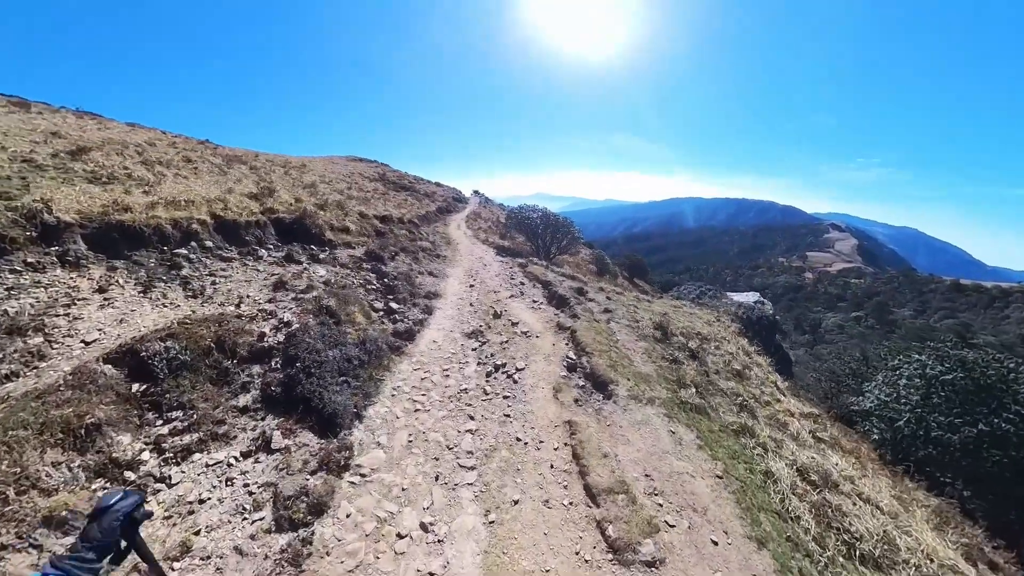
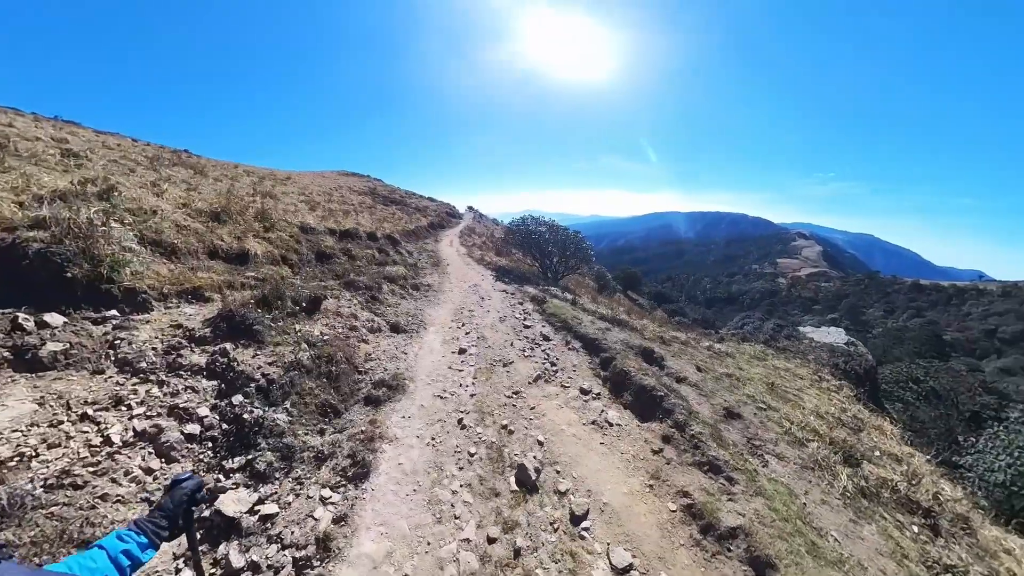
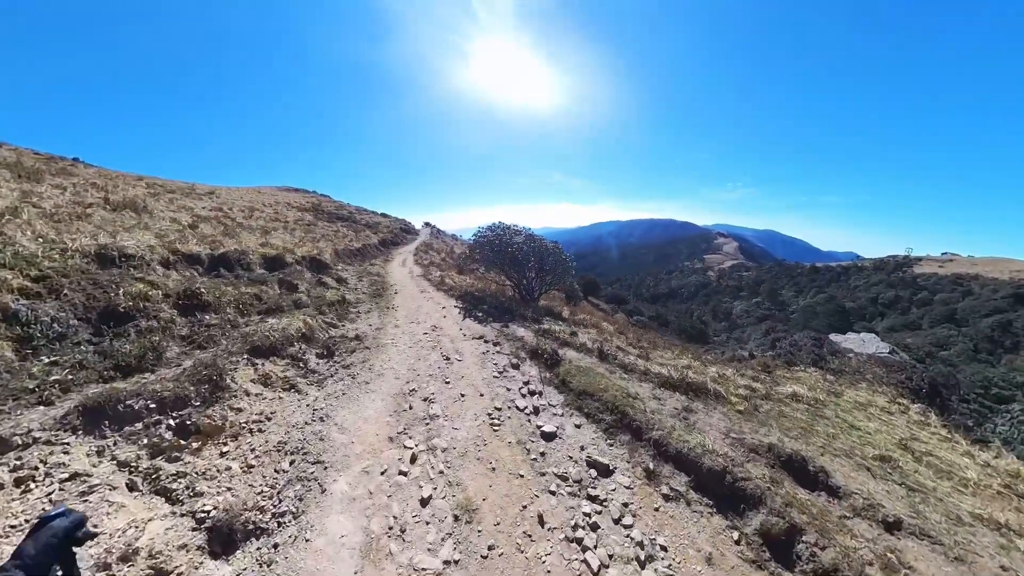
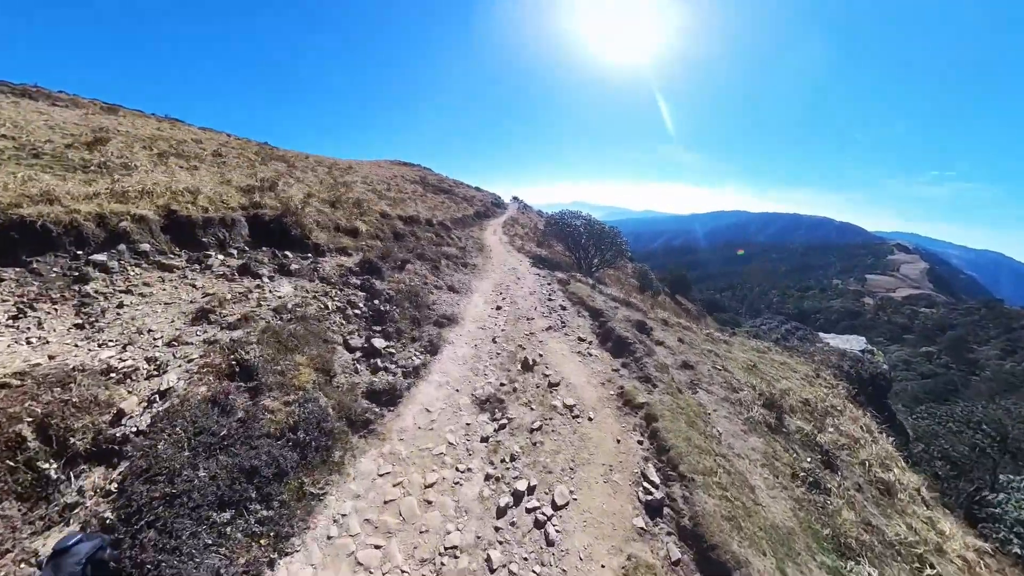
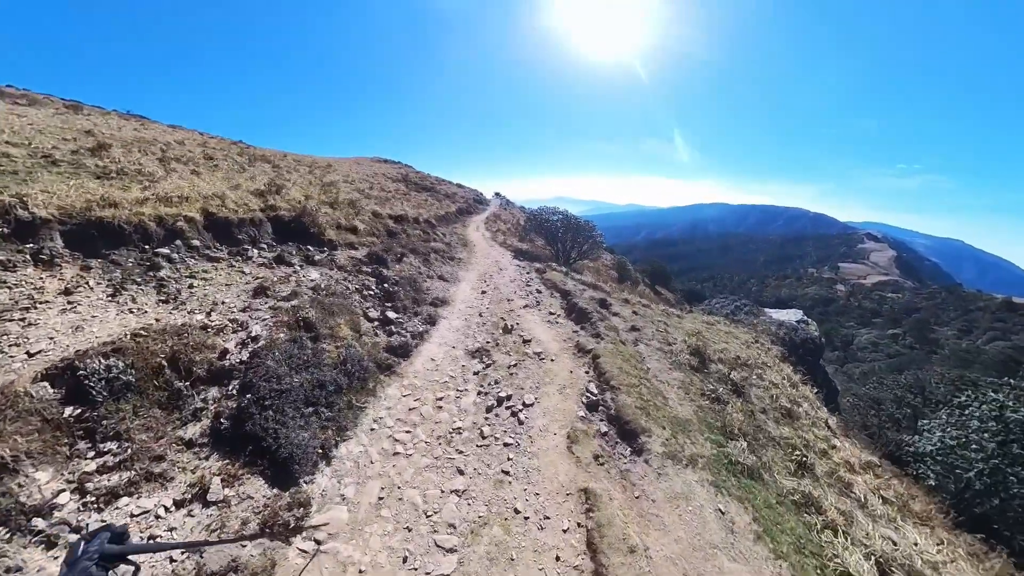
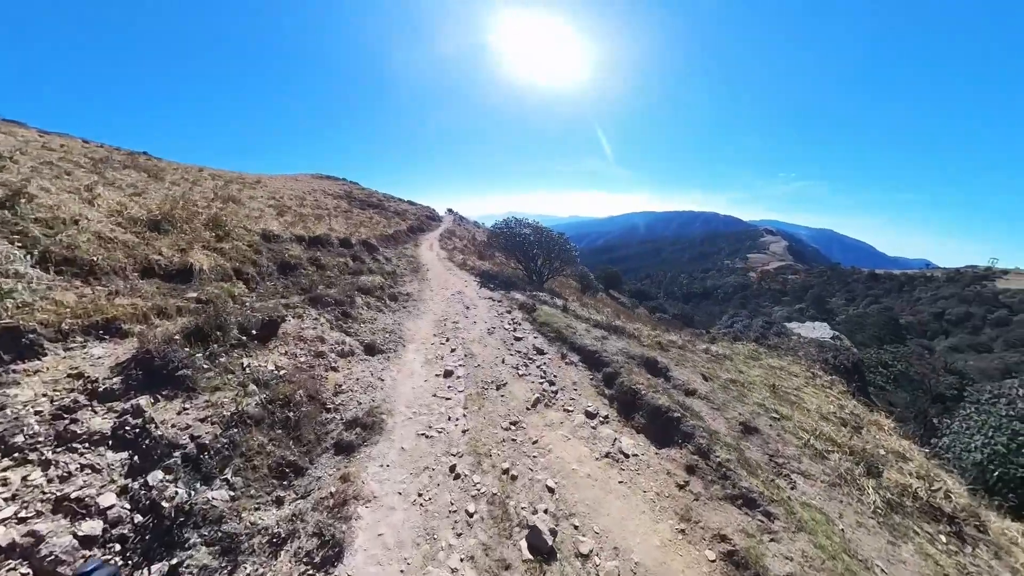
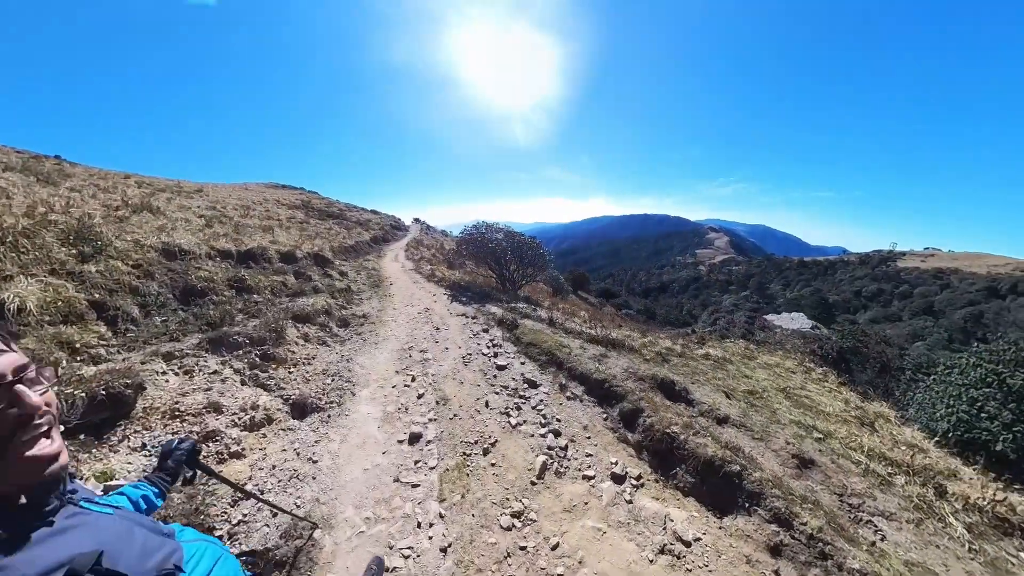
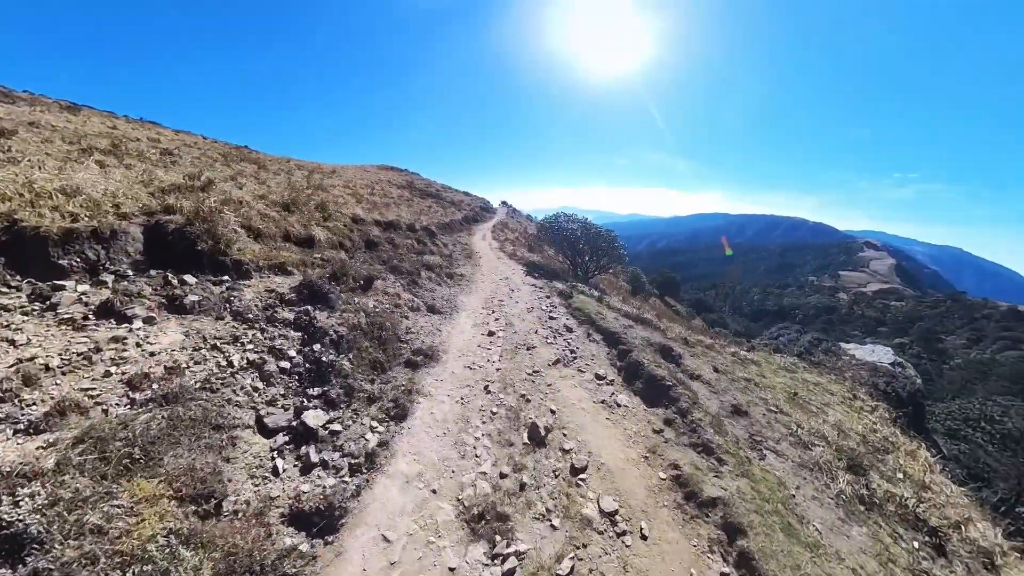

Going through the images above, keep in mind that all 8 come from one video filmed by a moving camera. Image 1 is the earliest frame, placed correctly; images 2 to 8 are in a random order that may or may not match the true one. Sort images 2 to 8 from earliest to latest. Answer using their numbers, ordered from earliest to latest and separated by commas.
5, 4, 8, 2, 6, 7, 3
